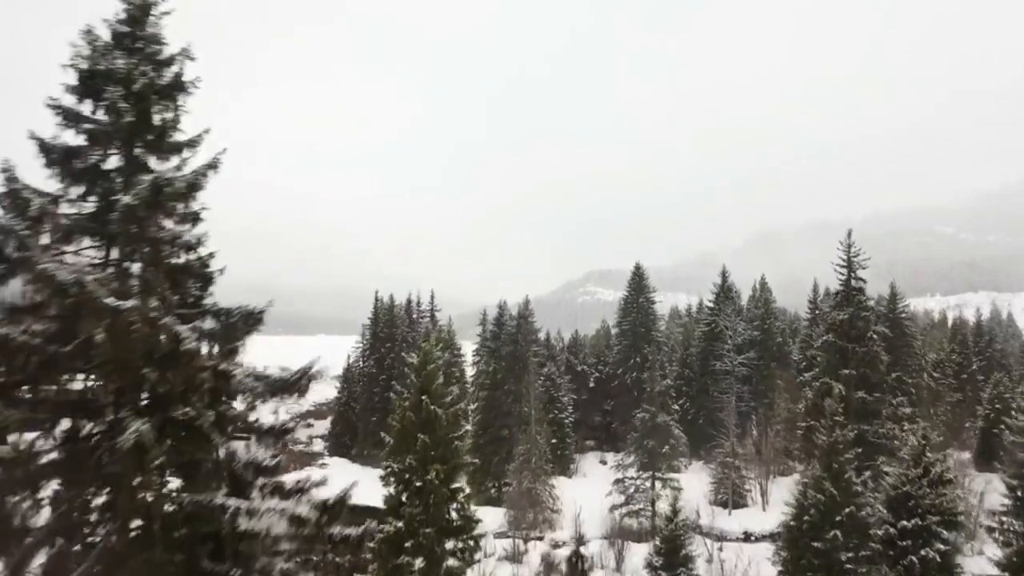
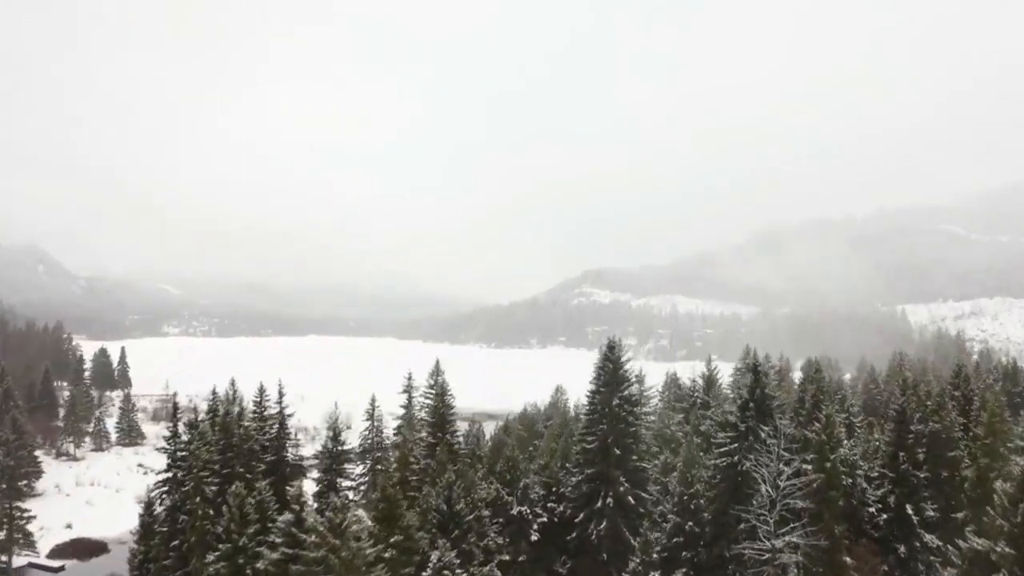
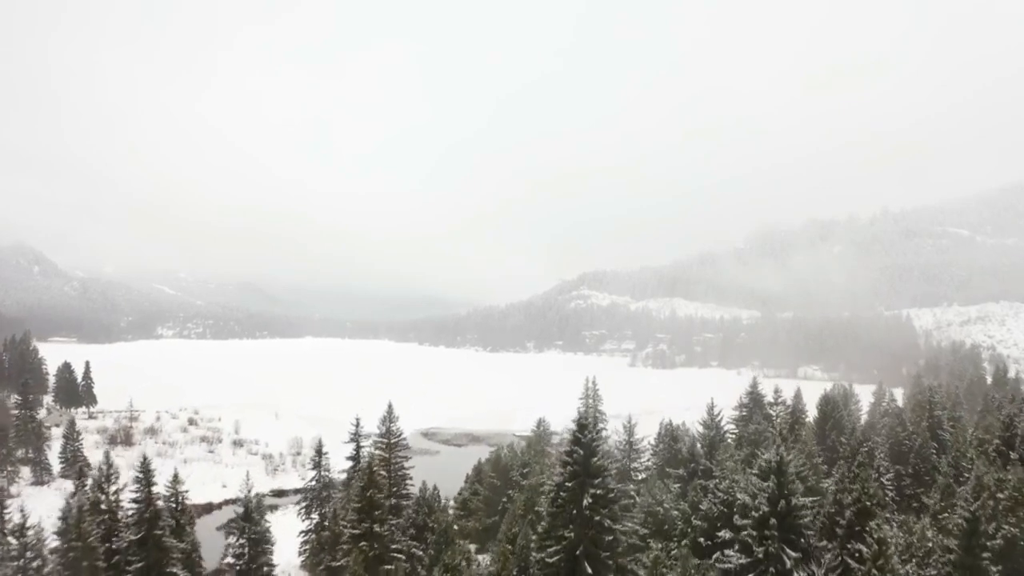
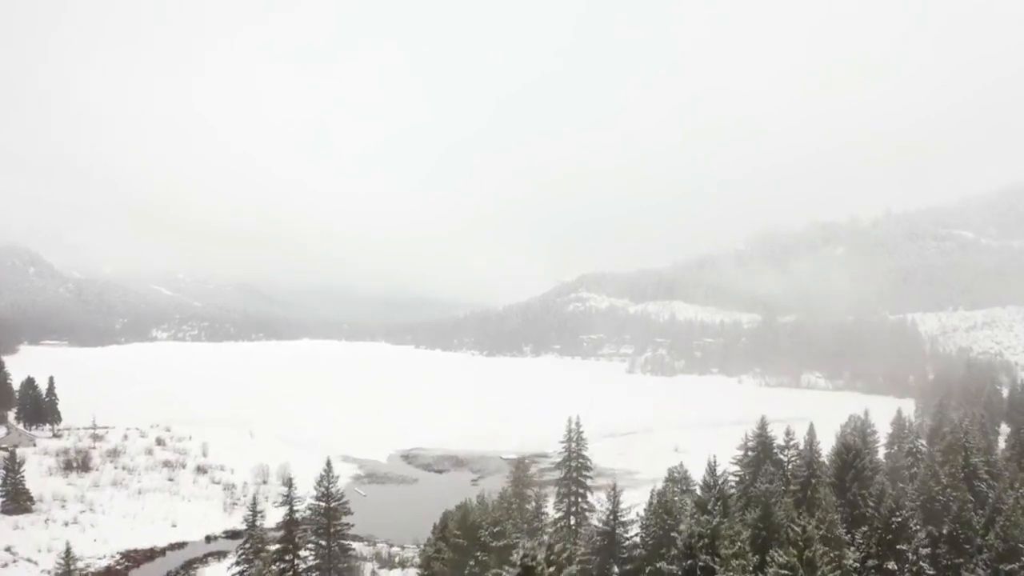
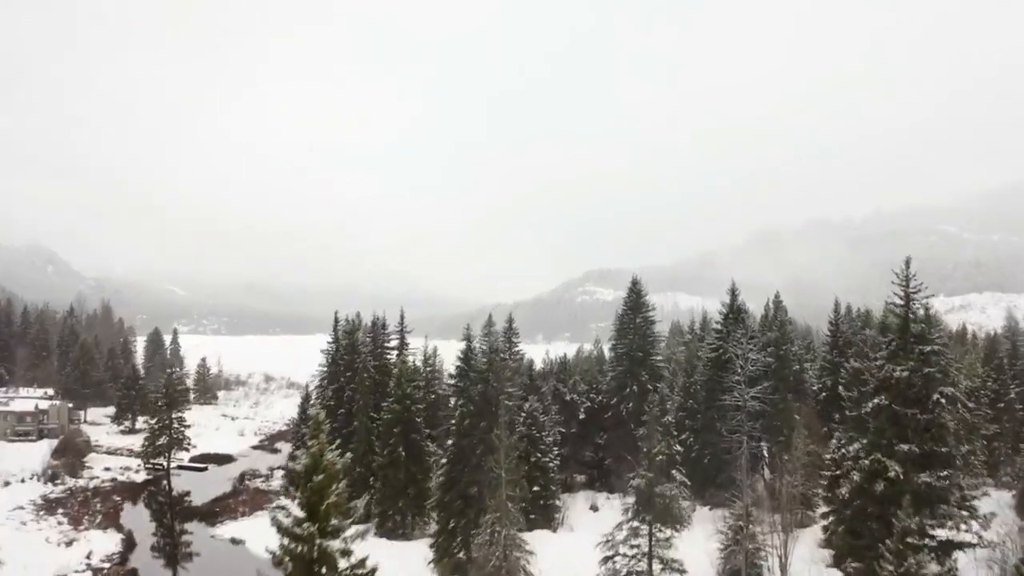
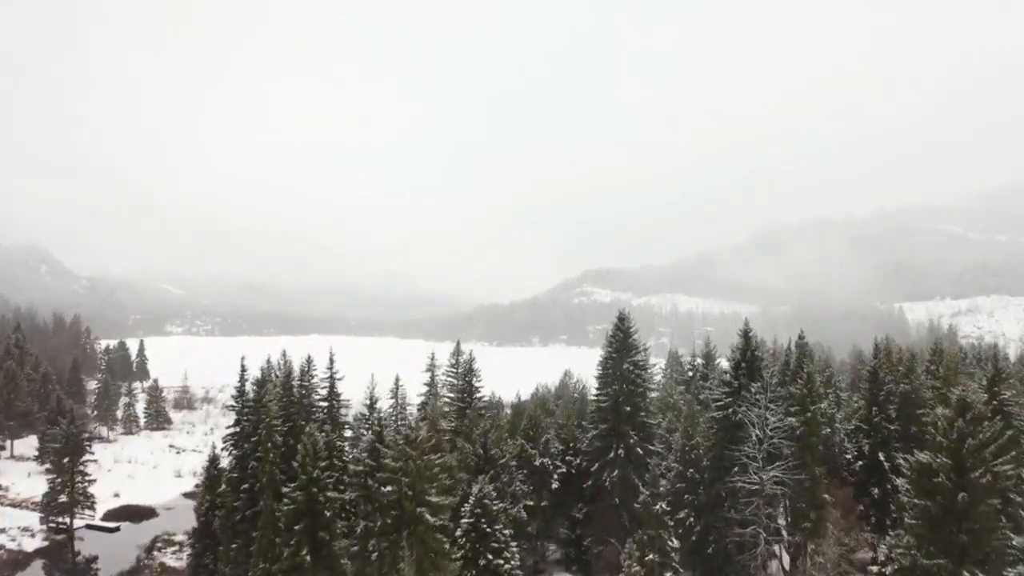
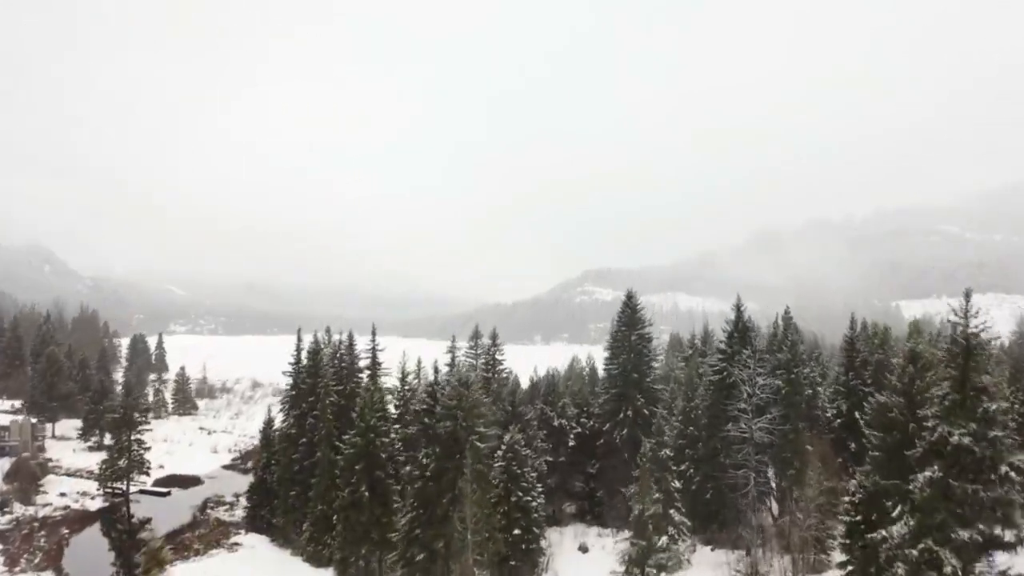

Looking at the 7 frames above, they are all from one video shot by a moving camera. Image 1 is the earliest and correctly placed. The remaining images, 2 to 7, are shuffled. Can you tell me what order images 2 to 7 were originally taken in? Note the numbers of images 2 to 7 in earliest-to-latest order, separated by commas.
5, 7, 6, 2, 3, 4
